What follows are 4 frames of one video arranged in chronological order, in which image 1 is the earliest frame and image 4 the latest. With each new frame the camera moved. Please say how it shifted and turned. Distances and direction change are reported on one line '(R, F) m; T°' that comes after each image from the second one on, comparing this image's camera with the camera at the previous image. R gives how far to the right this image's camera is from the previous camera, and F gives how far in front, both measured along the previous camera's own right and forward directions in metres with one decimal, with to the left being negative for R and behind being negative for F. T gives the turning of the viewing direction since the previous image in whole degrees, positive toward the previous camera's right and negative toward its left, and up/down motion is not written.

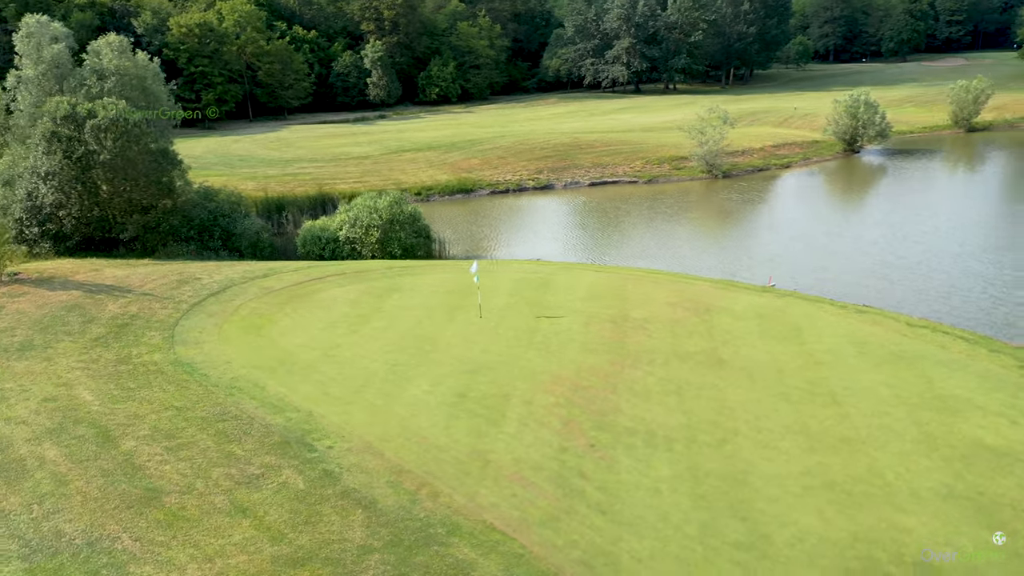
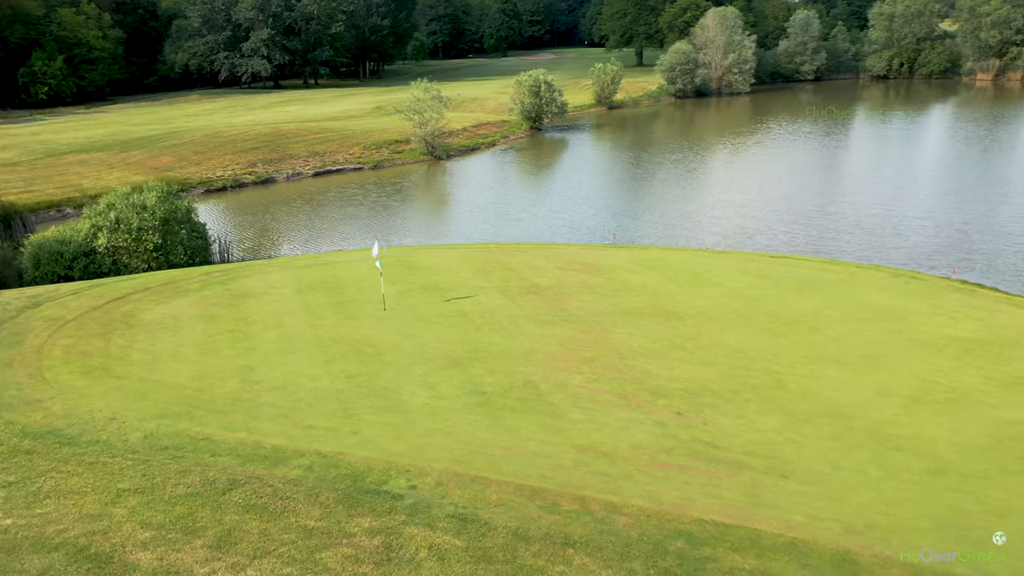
(-6.7, +4.8) m; +27°
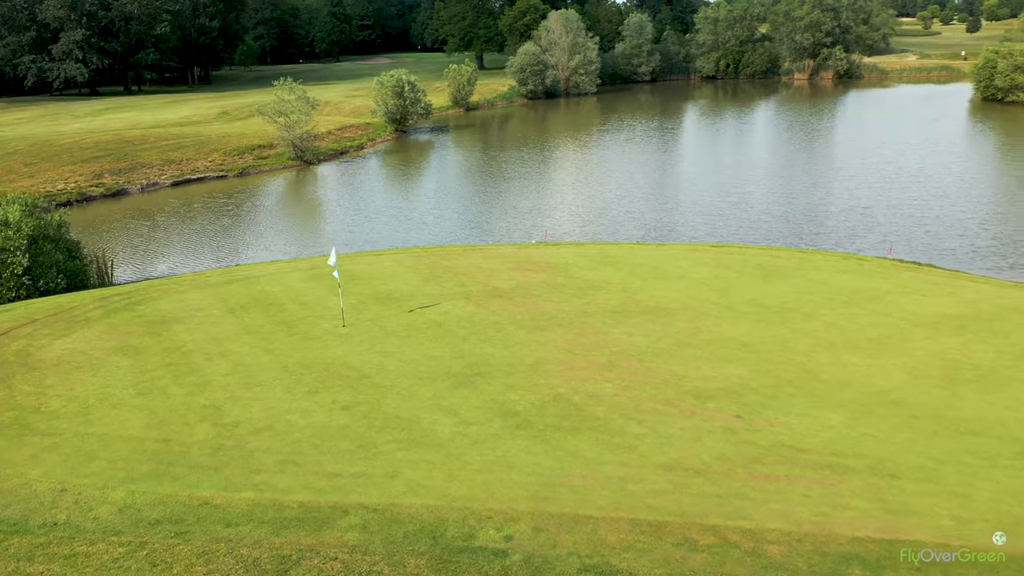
(-2.9, +2.2) m; +12°
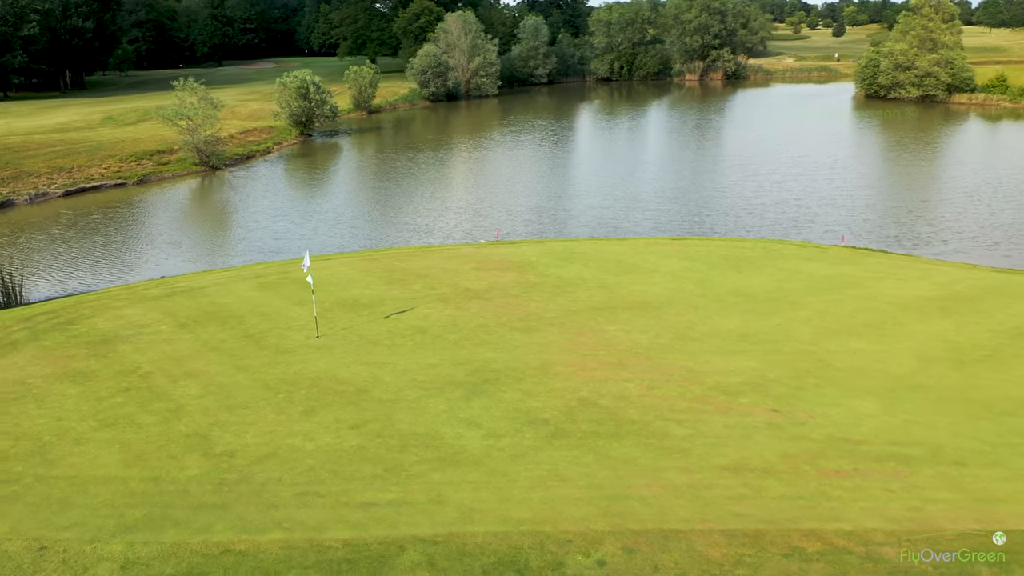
(-1.8, +1.2) m; +8°
